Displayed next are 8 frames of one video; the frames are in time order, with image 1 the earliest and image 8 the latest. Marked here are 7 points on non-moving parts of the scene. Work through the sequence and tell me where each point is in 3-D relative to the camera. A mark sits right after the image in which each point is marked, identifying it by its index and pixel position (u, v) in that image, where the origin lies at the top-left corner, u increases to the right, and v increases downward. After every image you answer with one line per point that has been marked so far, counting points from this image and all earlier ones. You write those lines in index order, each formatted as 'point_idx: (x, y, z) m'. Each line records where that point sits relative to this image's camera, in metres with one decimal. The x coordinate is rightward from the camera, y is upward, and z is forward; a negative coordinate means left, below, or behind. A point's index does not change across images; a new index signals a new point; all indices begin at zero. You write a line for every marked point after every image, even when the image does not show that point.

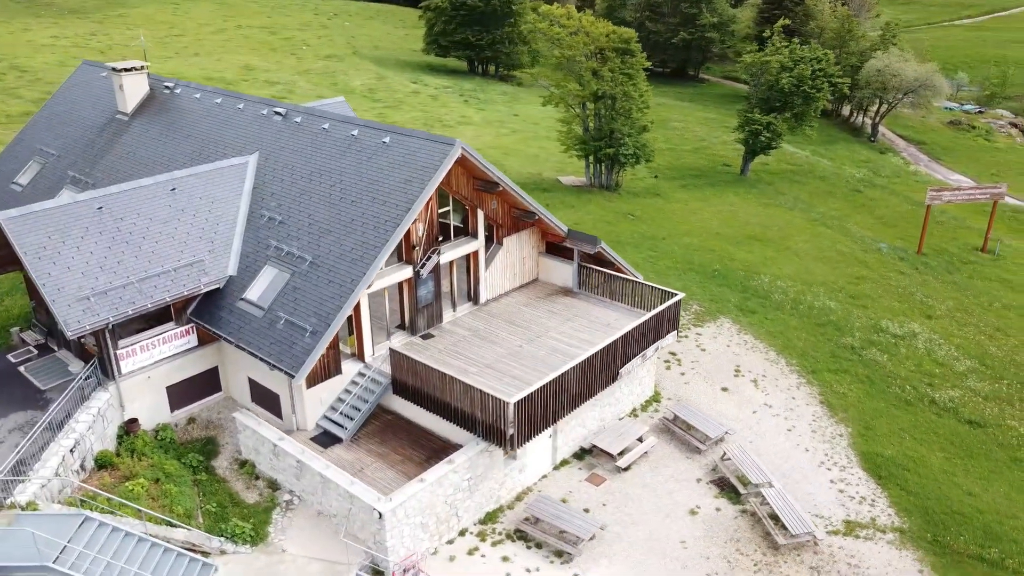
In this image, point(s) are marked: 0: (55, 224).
0: (-10.8, +1.5, +19.2) m
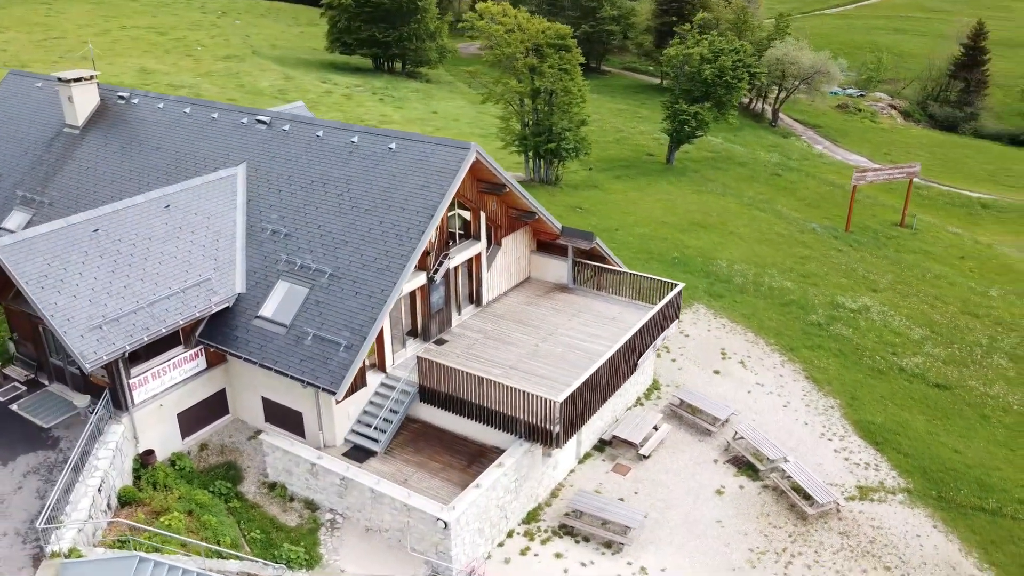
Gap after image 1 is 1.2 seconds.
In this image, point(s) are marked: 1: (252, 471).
0: (-10.2, +0.8, +18.0) m
1: (-6.3, -4.4, +19.6) m
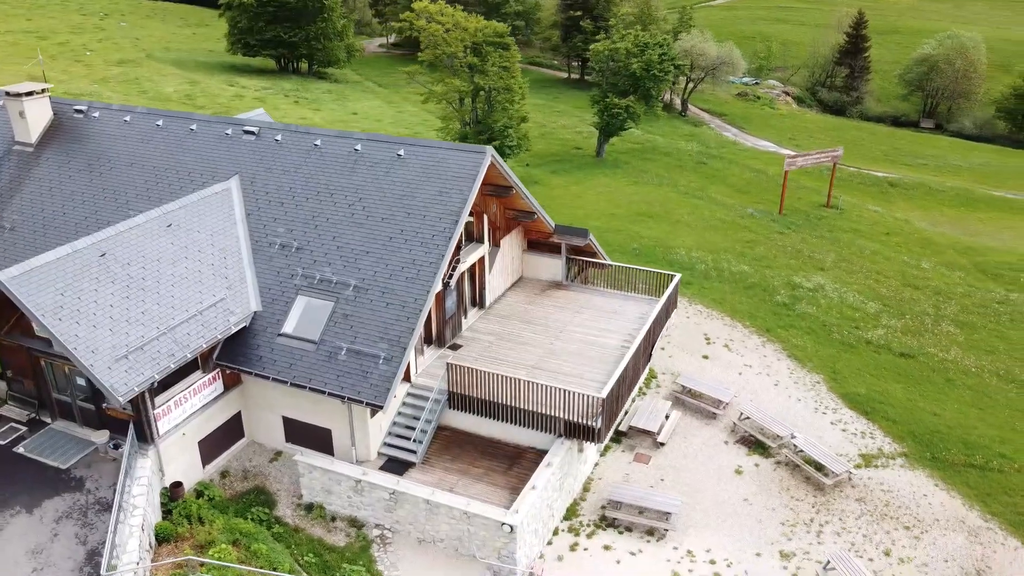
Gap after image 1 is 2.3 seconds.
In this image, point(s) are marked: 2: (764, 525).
0: (-9.3, +0.2, +16.8) m
1: (-5.4, -4.8, +19.0) m
2: (+6.0, -5.7, +19.4) m
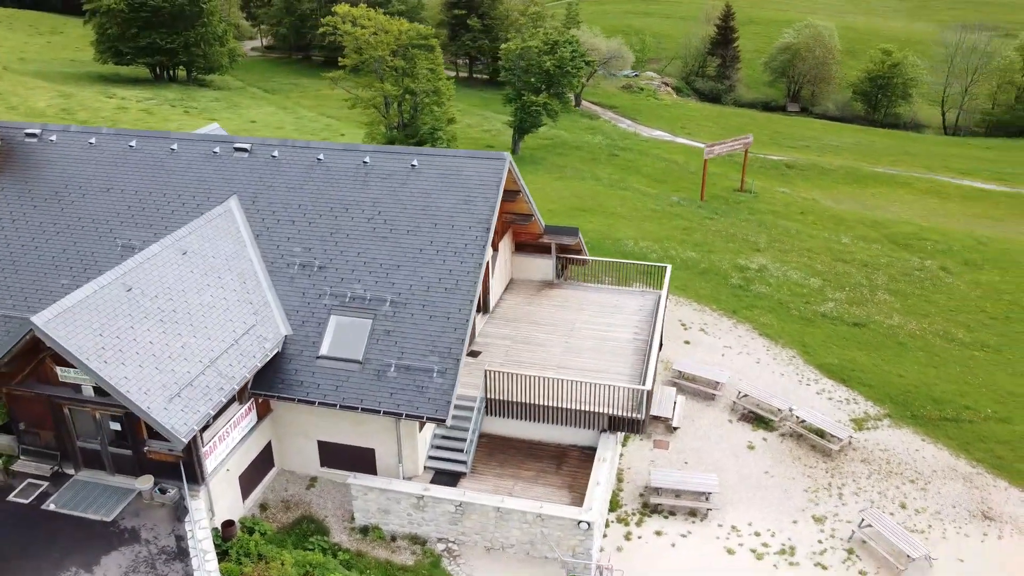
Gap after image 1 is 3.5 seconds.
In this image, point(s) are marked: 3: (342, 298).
0: (-8.0, -0.6, +15.7) m
1: (-4.1, -5.3, +18.5) m
2: (+7.1, -5.3, +20.7) m
3: (-4.0, -0.2, +18.9) m
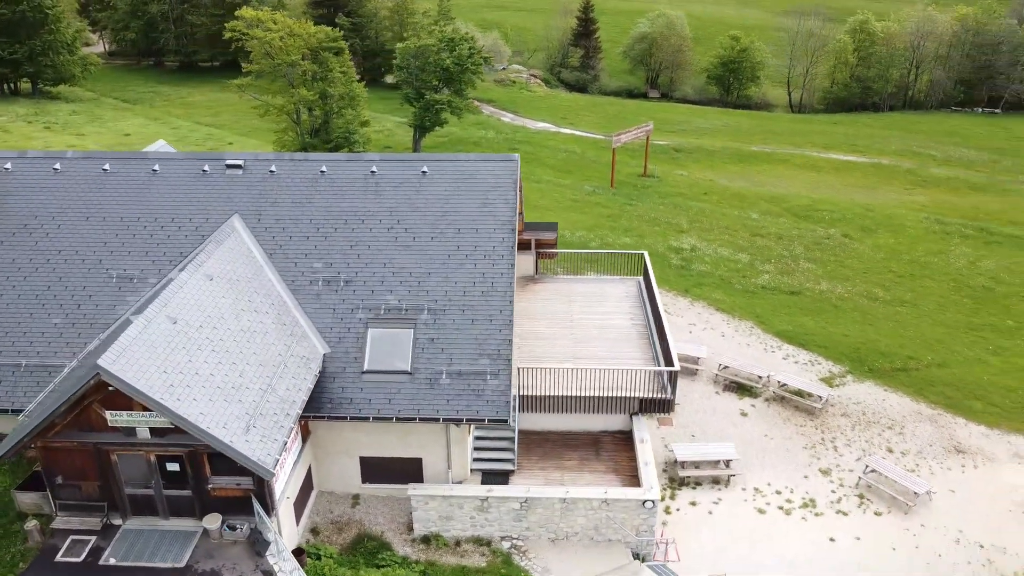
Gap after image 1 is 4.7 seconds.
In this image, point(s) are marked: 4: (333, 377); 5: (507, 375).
0: (-6.5, -1.2, +14.8) m
1: (-2.8, -5.5, +18.3) m
2: (+7.8, -4.6, +22.6) m
3: (-3.1, -0.5, +18.6) m
4: (-3.9, -2.0, +17.9) m
5: (-0.1, -1.9, +17.8) m
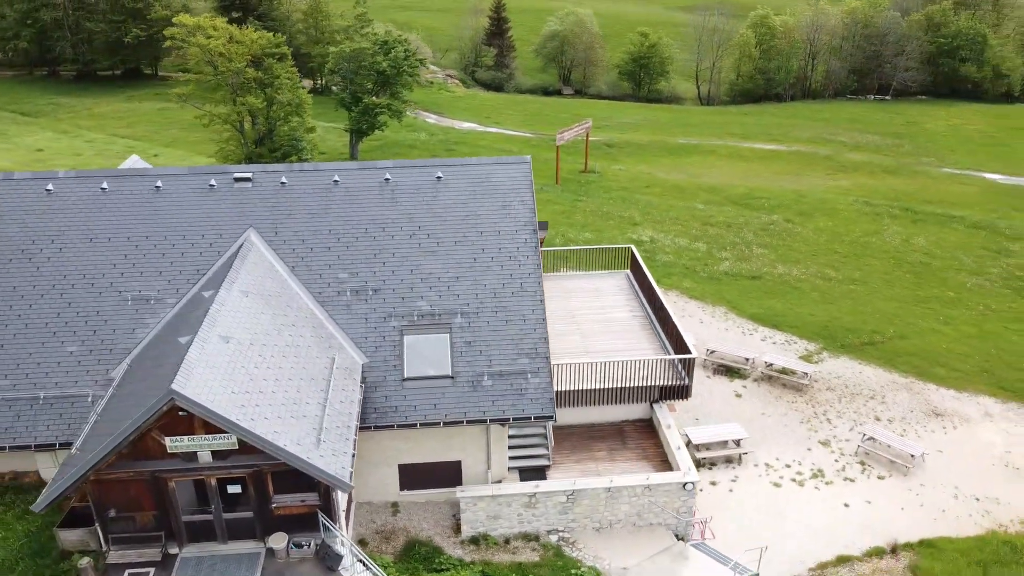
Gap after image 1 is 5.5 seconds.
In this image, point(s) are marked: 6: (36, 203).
0: (-5.2, -1.5, +14.4) m
1: (-1.7, -5.7, +18.4) m
2: (+8.2, -4.1, +23.9) m
3: (-2.4, -0.7, +18.7) m
4: (-3.0, -2.2, +17.9) m
5: (+0.8, -1.9, +18.2) m
6: (-11.5, +2.1, +19.5) m
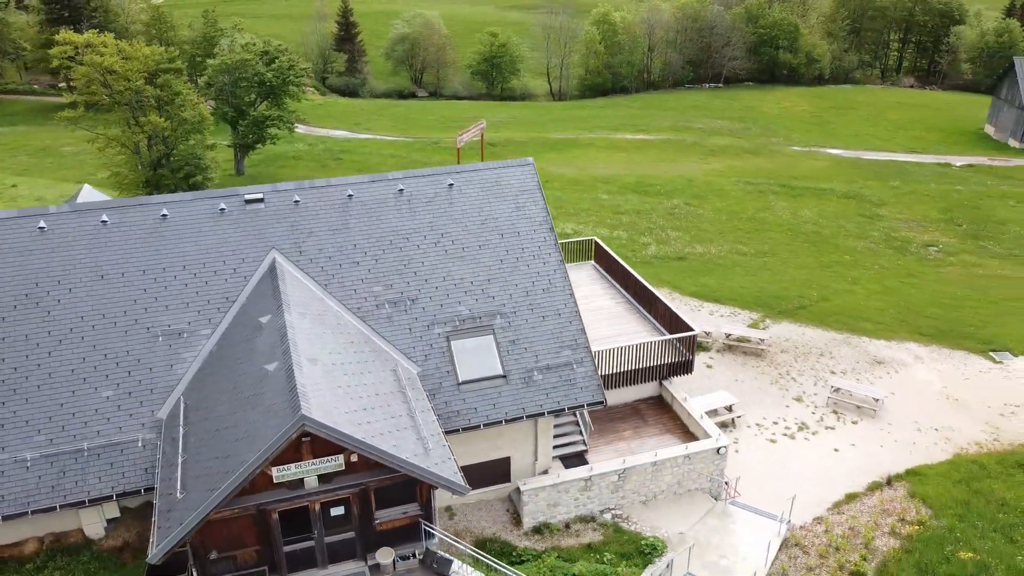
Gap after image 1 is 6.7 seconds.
0: (-3.3, -1.9, +14.3) m
1: (-0.2, -5.7, +19.0) m
2: (+8.2, -3.3, +26.3) m
3: (-1.4, -0.8, +19.0) m
4: (-1.7, -2.4, +18.1) m
5: (+1.8, -1.7, +19.2) m
6: (-10.8, +1.0, +18.0) m
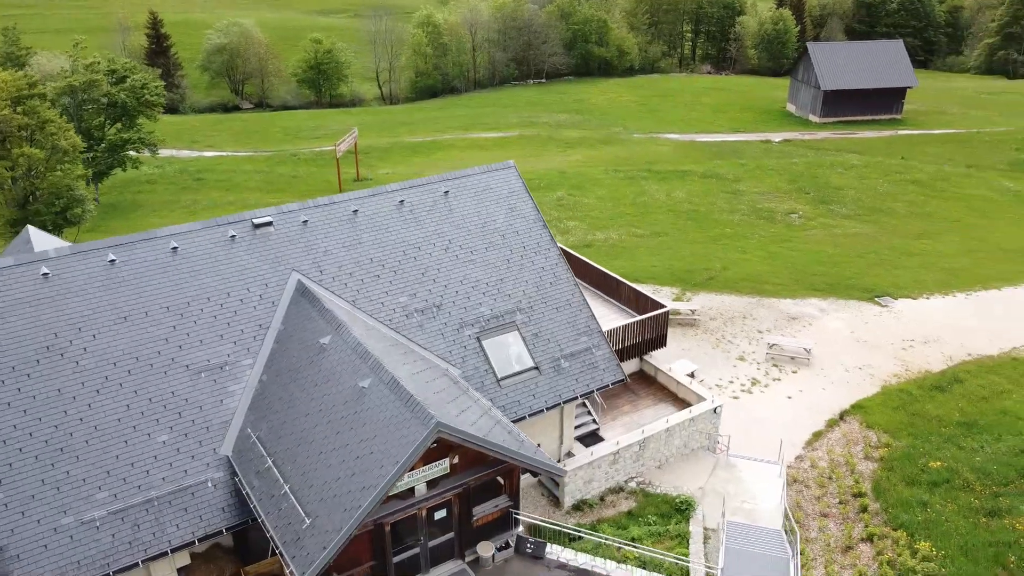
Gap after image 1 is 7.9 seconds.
0: (-1.4, -2.1, +14.8) m
1: (+0.9, -5.6, +20.0) m
2: (+7.1, -2.4, +29.1) m
3: (-0.8, -0.9, +19.8) m
4: (-0.8, -2.4, +18.9) m
5: (+2.4, -1.4, +20.7) m
6: (-9.9, -0.1, +16.6) m
